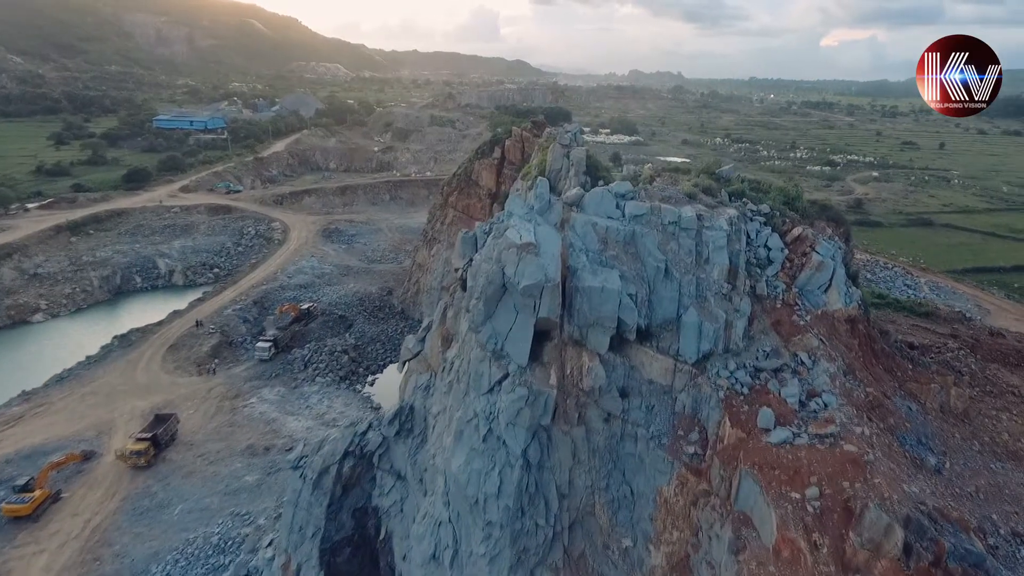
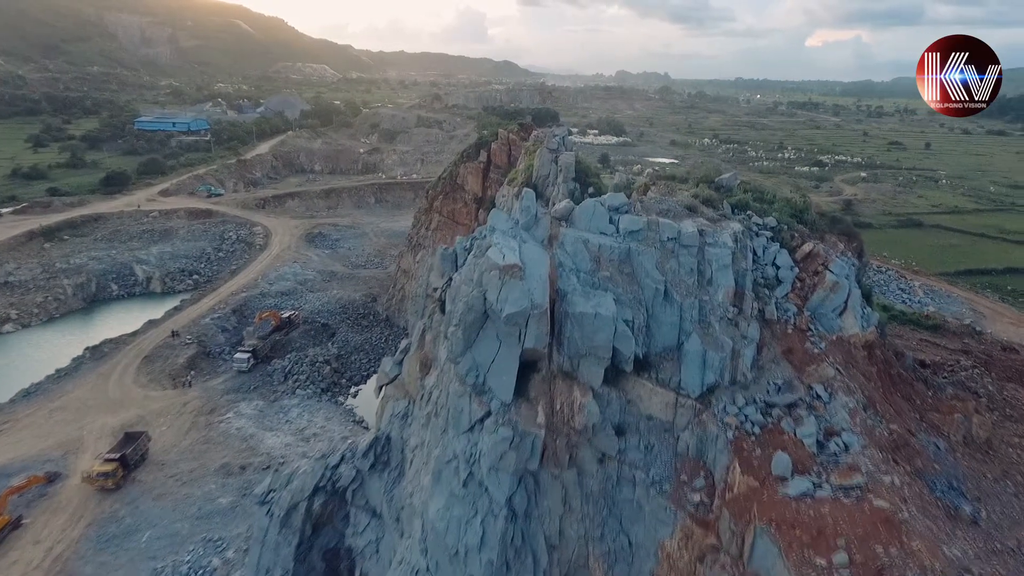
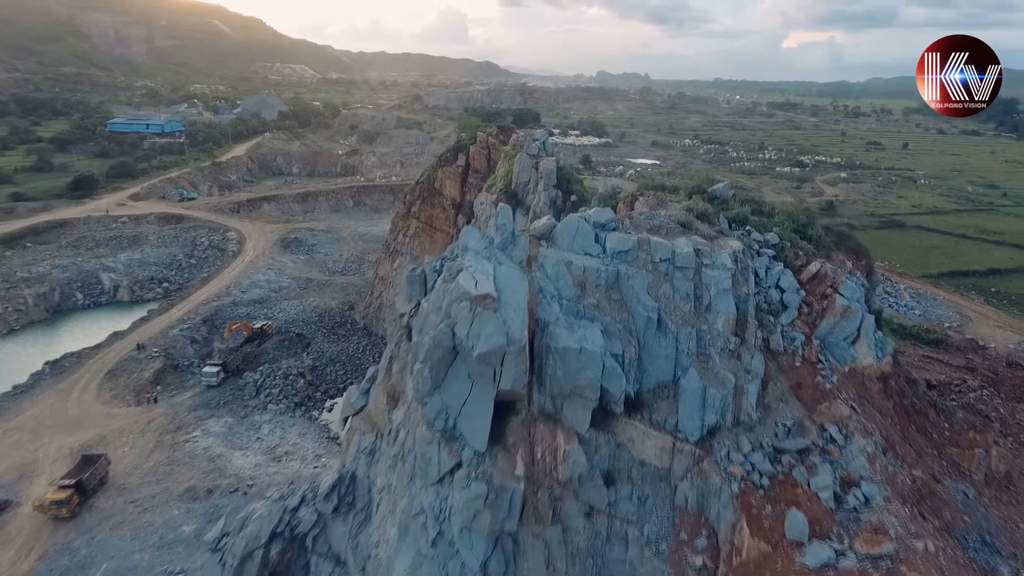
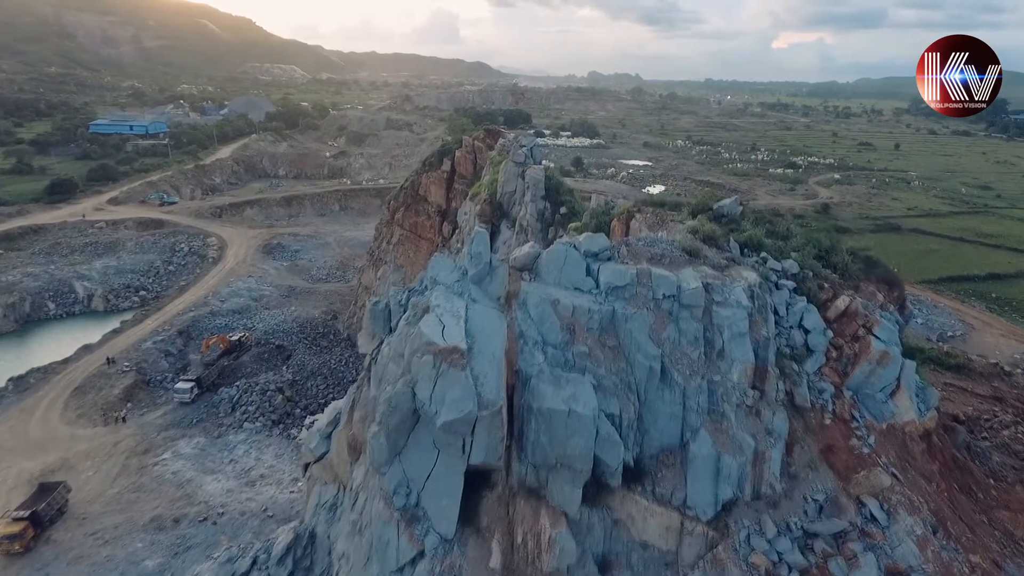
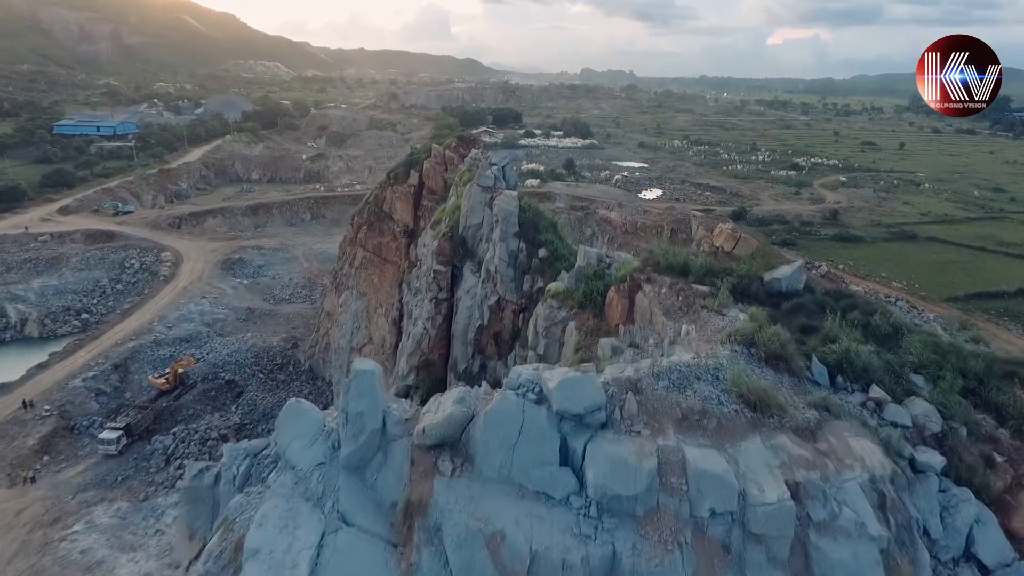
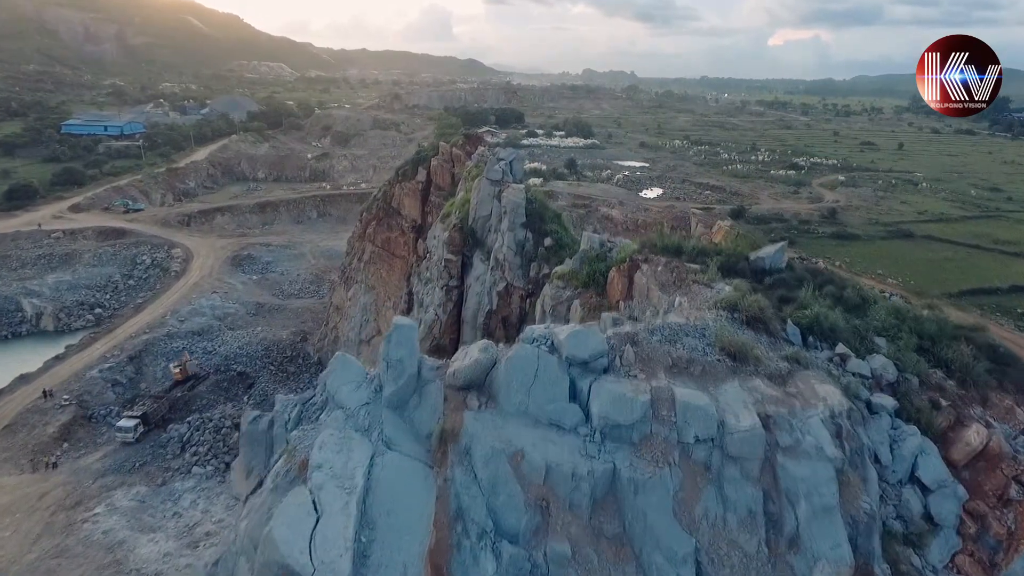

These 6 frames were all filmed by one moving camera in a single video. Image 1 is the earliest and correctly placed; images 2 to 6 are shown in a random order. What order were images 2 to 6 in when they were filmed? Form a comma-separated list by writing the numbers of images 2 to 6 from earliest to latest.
2, 3, 4, 6, 5
